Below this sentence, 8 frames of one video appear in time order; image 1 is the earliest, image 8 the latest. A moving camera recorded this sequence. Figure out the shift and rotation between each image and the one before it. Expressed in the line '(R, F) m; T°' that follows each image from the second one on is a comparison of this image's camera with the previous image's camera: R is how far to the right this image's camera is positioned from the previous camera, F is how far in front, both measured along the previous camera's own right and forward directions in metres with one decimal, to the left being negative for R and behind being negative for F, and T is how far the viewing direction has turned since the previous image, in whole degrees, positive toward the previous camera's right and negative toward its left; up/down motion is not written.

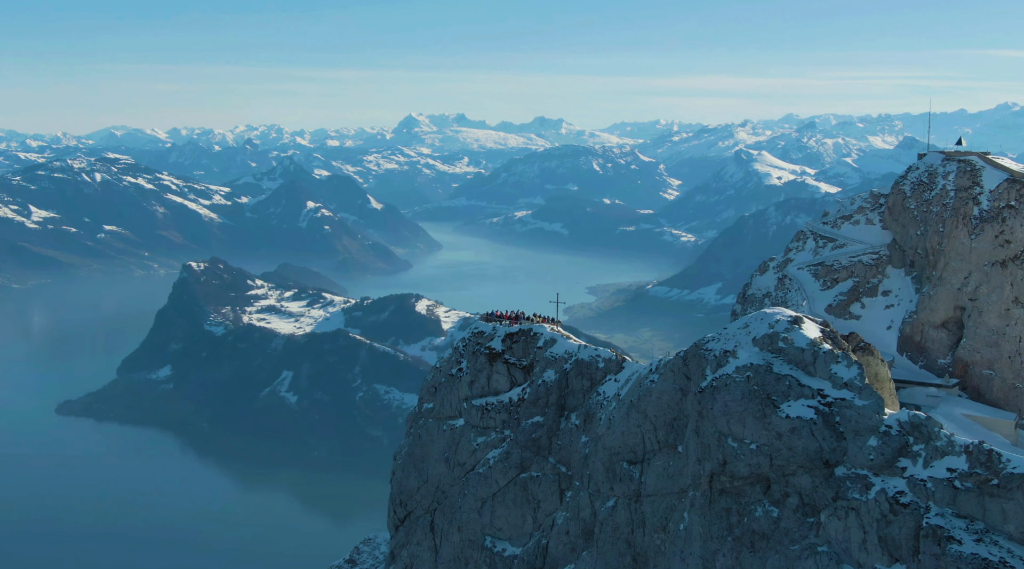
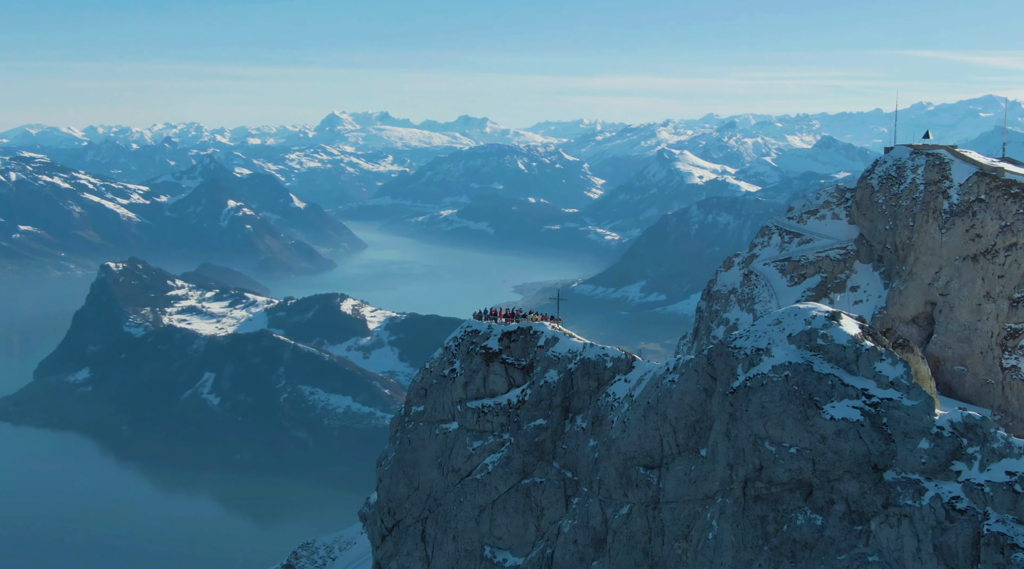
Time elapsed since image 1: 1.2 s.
(-4.5, +4.9) m; +3°
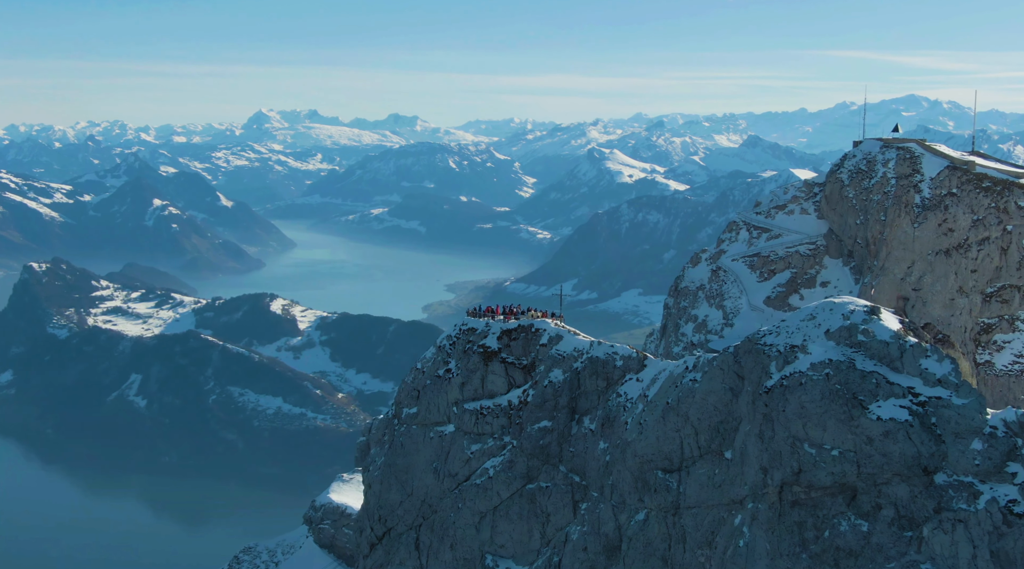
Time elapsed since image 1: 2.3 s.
(-4.1, +4.2) m; +3°
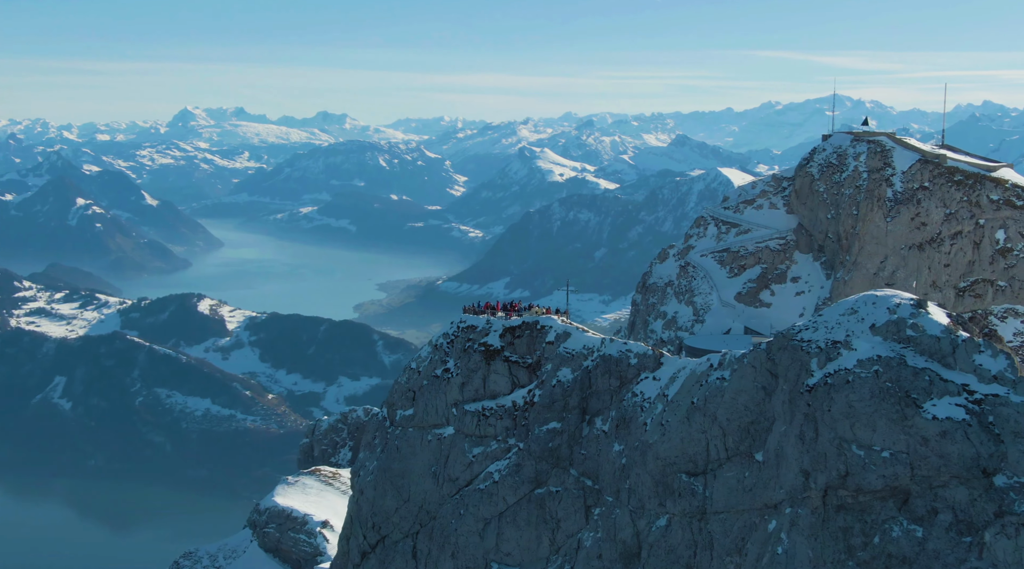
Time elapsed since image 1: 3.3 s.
(-4.2, +4.1) m; +3°
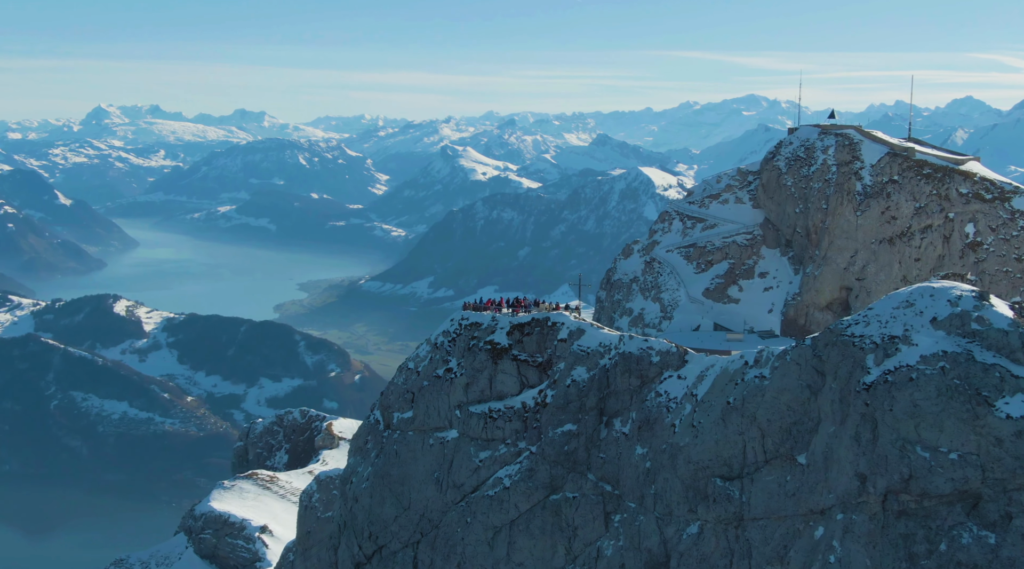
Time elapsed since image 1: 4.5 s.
(-4.8, +4.6) m; +3°
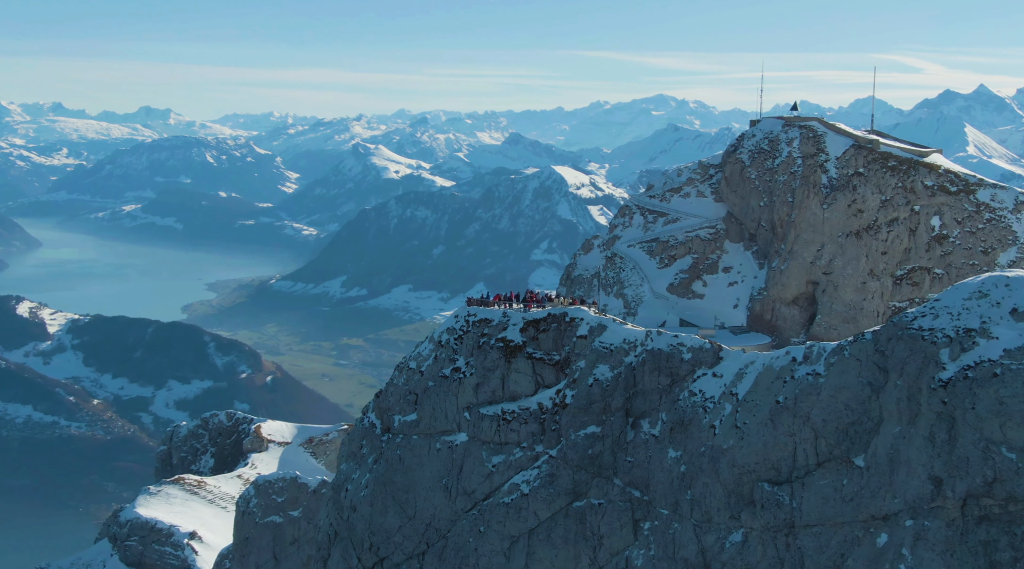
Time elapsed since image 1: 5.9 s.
(-5.4, +5.0) m; +4°
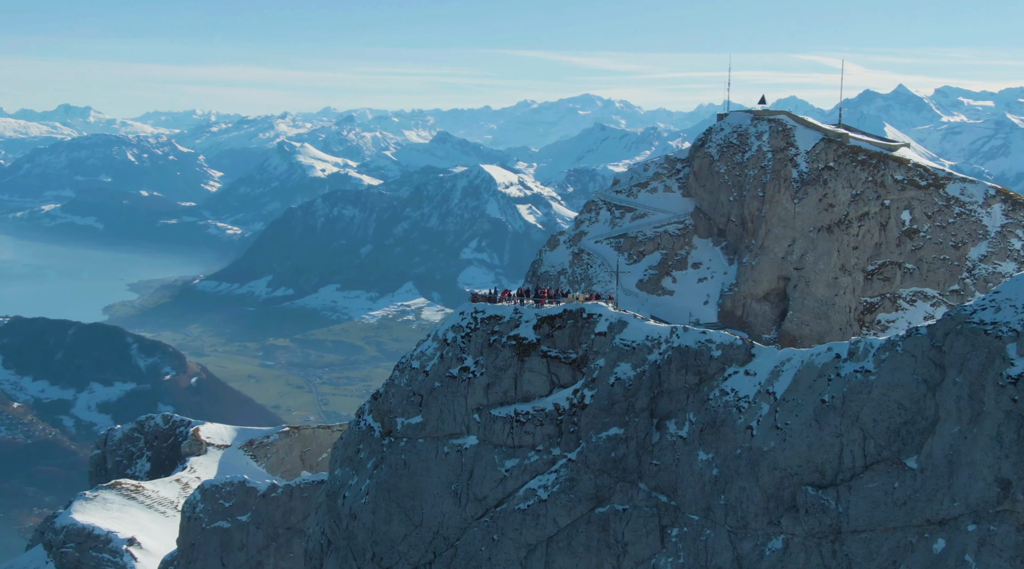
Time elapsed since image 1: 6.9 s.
(-4.3, +4.0) m; +3°
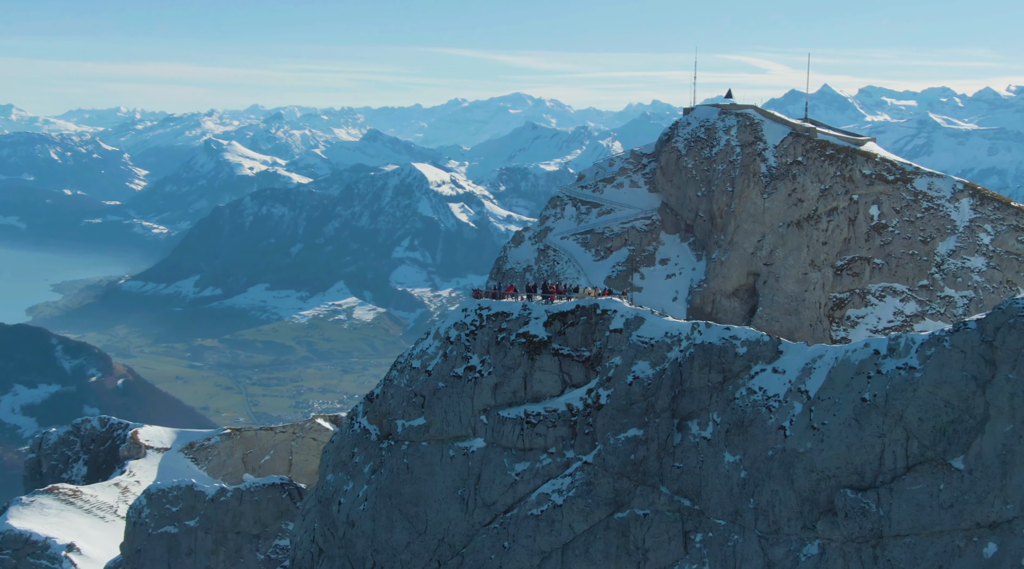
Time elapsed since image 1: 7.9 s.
(-3.8, +3.4) m; +3°
